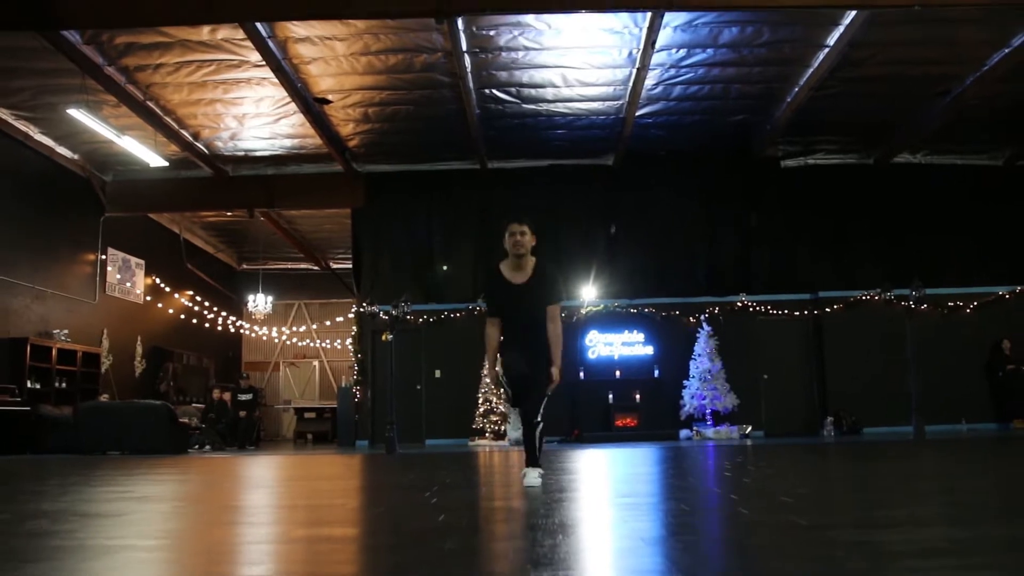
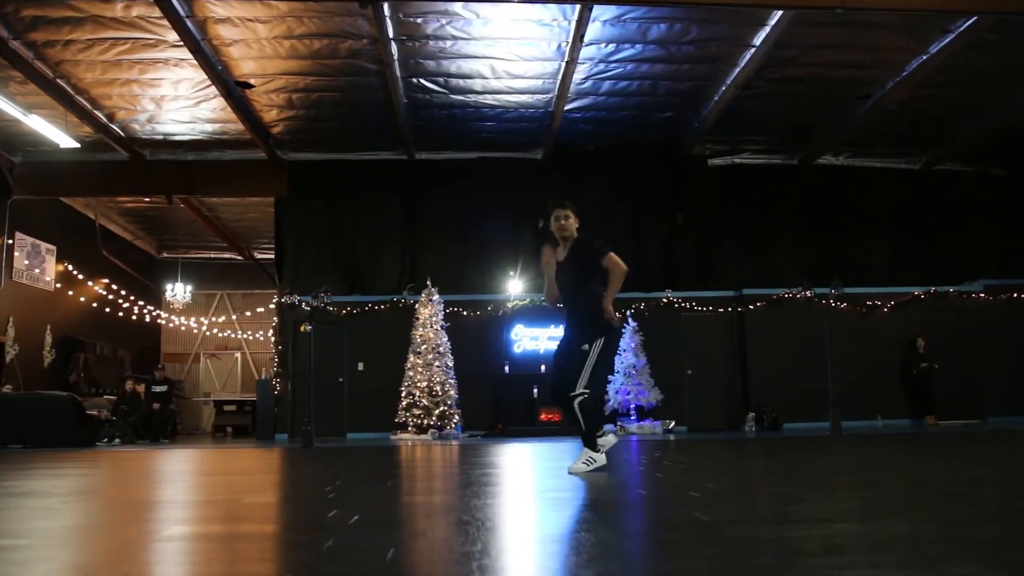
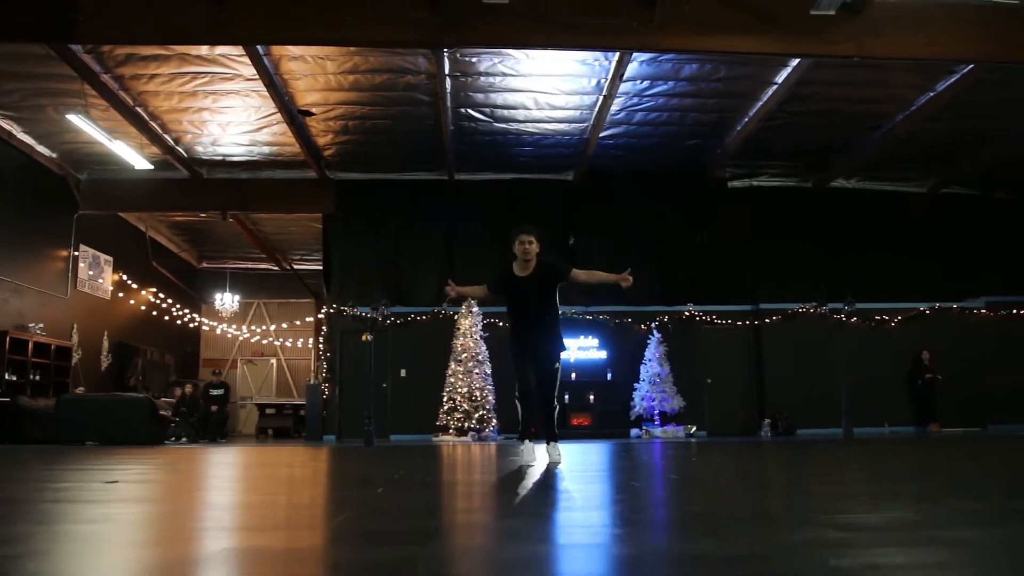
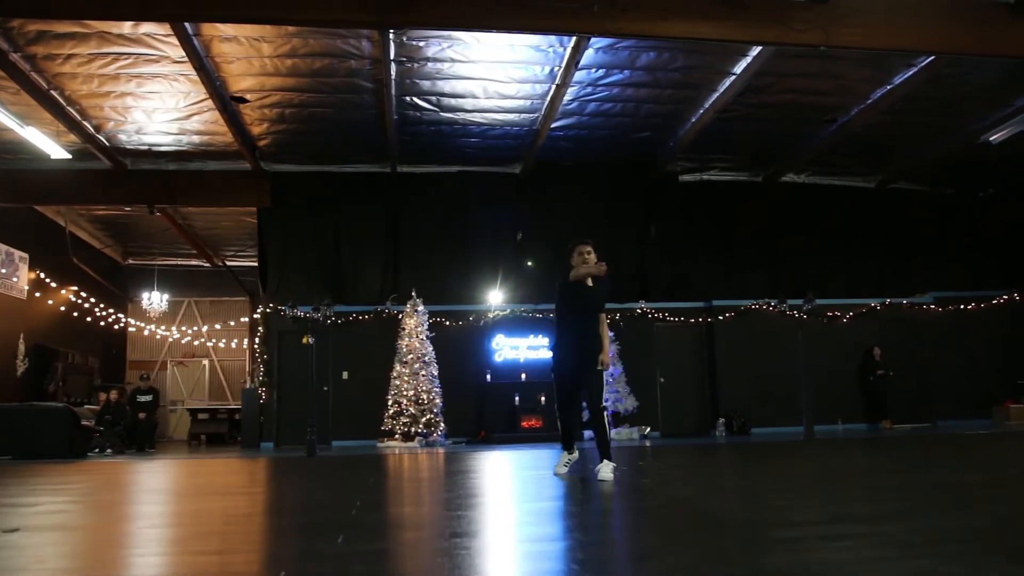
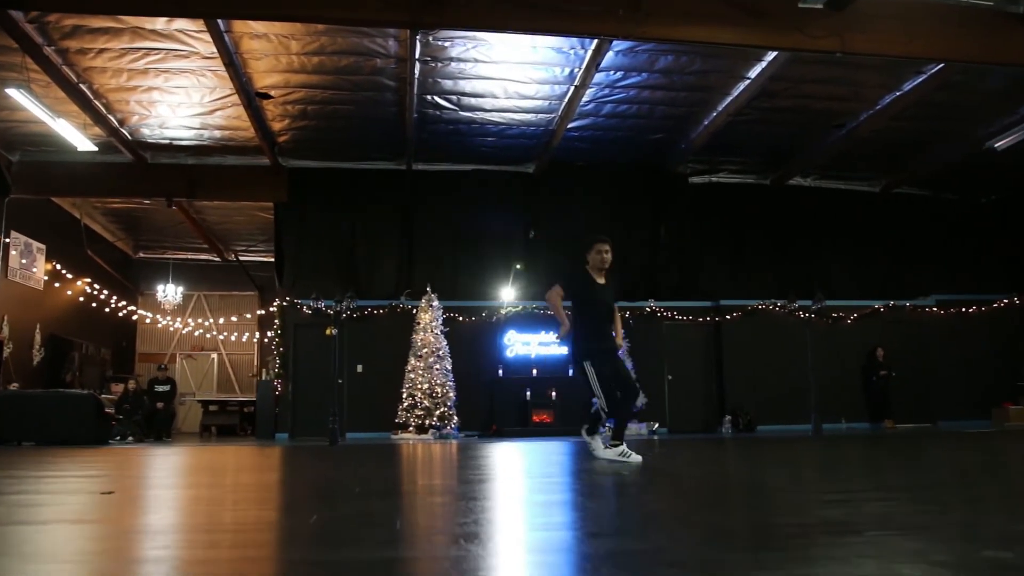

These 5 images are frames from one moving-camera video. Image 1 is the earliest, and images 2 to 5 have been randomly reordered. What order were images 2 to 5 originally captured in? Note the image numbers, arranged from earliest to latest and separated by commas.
3, 5, 4, 2
